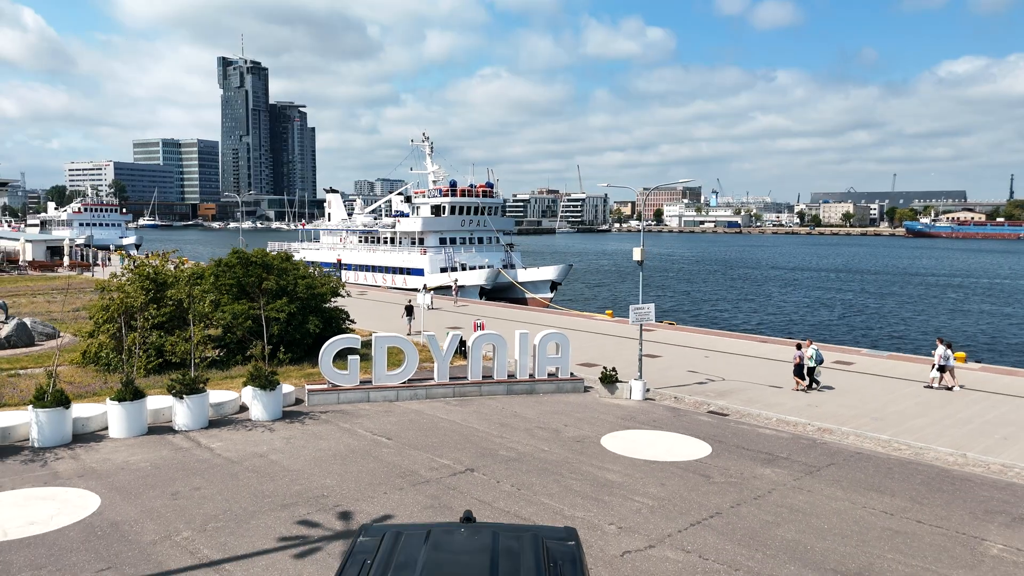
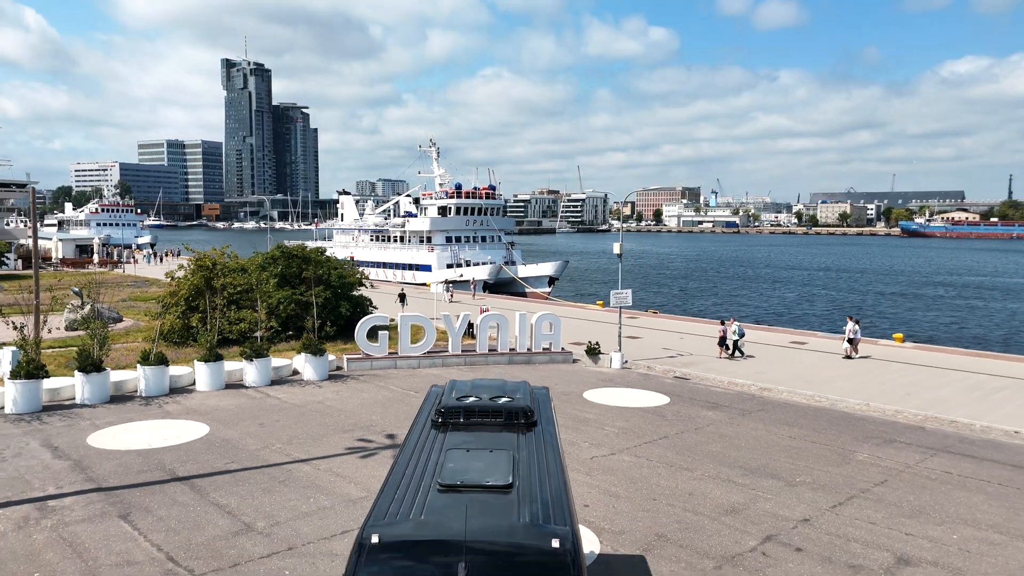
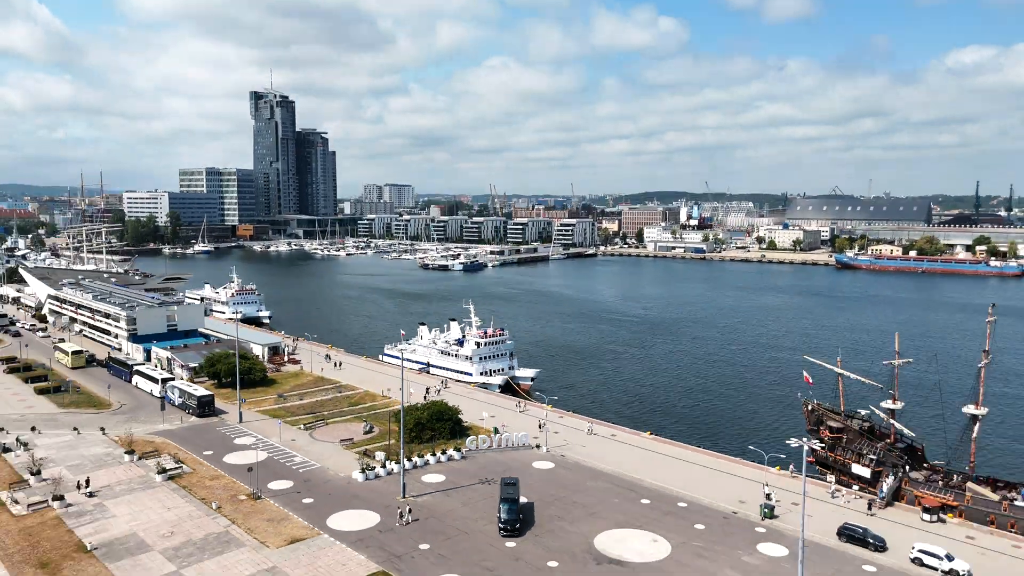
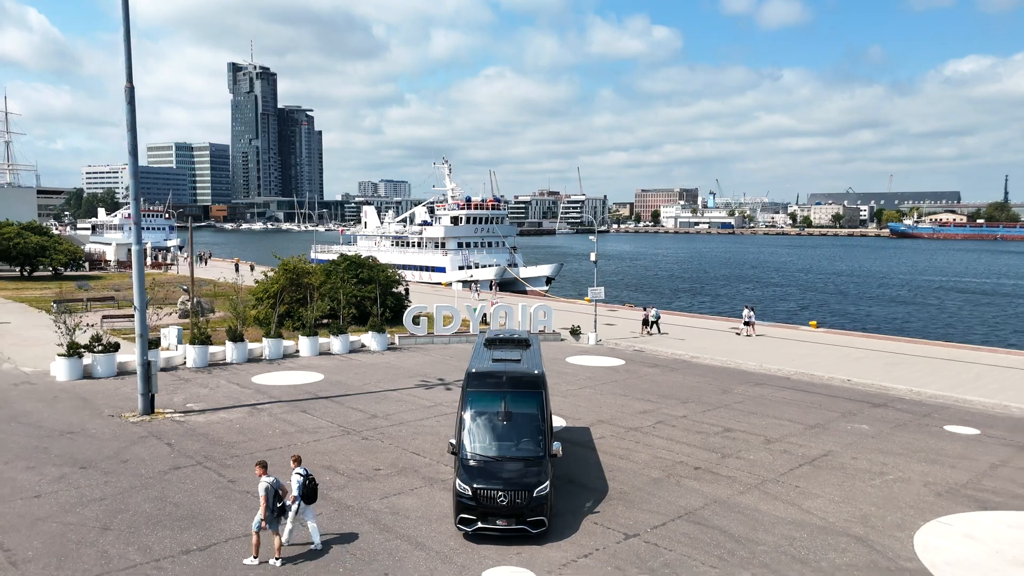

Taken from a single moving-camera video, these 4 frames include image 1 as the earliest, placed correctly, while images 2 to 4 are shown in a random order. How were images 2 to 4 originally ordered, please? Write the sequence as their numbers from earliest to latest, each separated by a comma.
2, 4, 3
